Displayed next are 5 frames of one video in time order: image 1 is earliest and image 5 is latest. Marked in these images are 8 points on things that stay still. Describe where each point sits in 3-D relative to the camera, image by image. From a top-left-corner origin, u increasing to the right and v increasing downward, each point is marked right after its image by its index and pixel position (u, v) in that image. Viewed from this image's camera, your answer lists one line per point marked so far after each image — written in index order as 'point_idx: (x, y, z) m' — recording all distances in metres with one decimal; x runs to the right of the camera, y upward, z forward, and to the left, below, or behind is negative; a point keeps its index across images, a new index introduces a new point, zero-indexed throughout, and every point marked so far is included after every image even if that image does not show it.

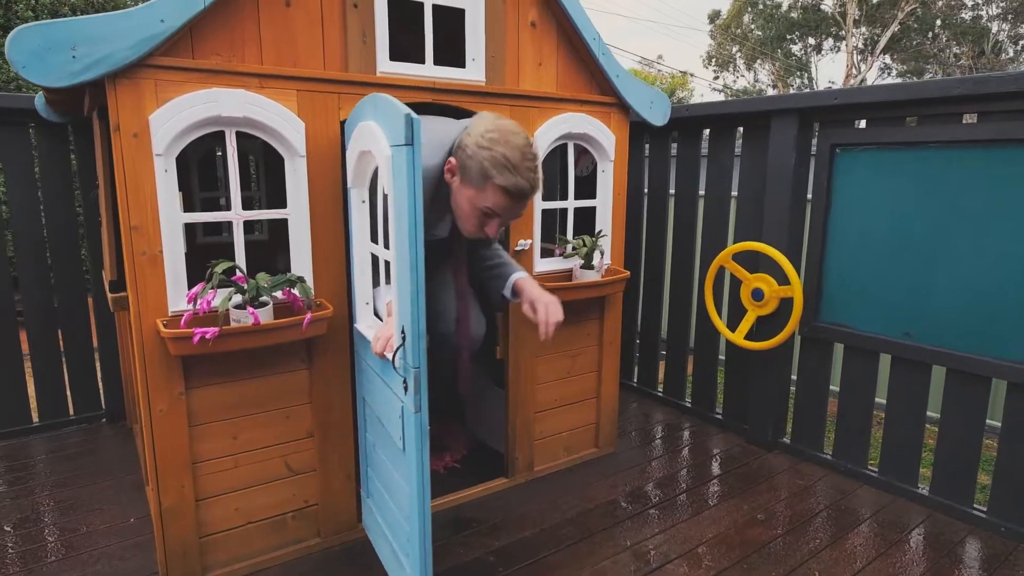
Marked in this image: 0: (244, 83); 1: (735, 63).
0: (-0.5, +0.4, +1.2) m
1: (+7.3, +7.7, +20.8) m
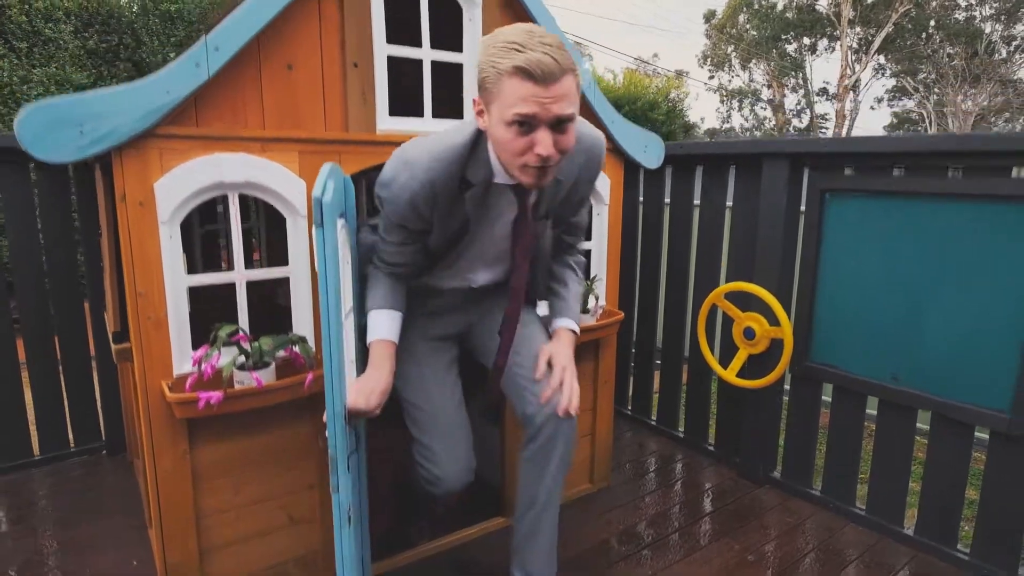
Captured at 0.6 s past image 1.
0: (-0.5, +0.3, +1.2) m
1: (+7.1, +7.6, +20.9) m
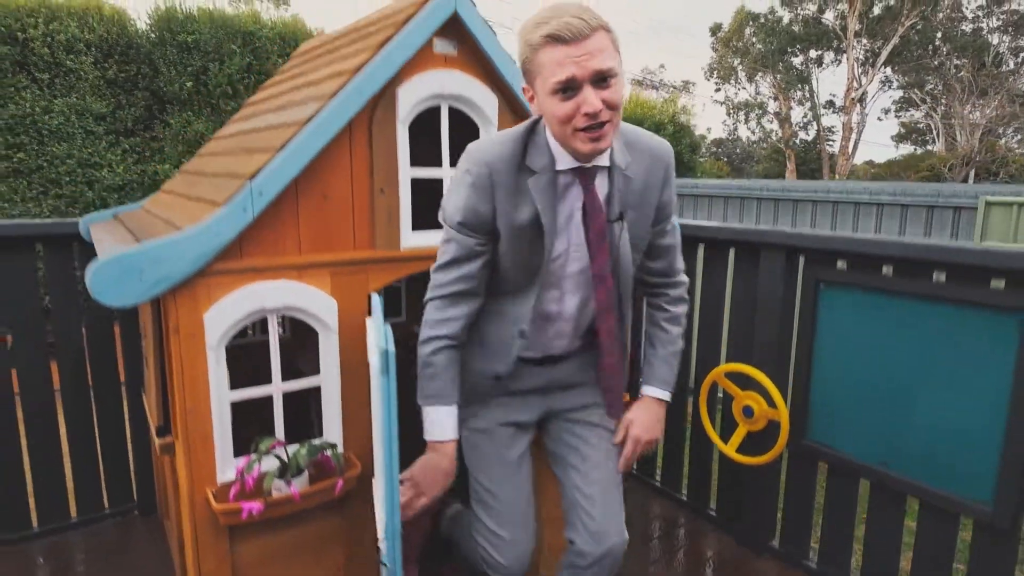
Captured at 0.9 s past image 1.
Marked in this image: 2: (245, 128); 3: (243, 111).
0: (-0.5, 0.0, +1.4) m
1: (+7.4, +7.2, +21.0) m
2: (-0.8, +0.5, +1.8) m
3: (-0.9, +0.6, +2.2) m
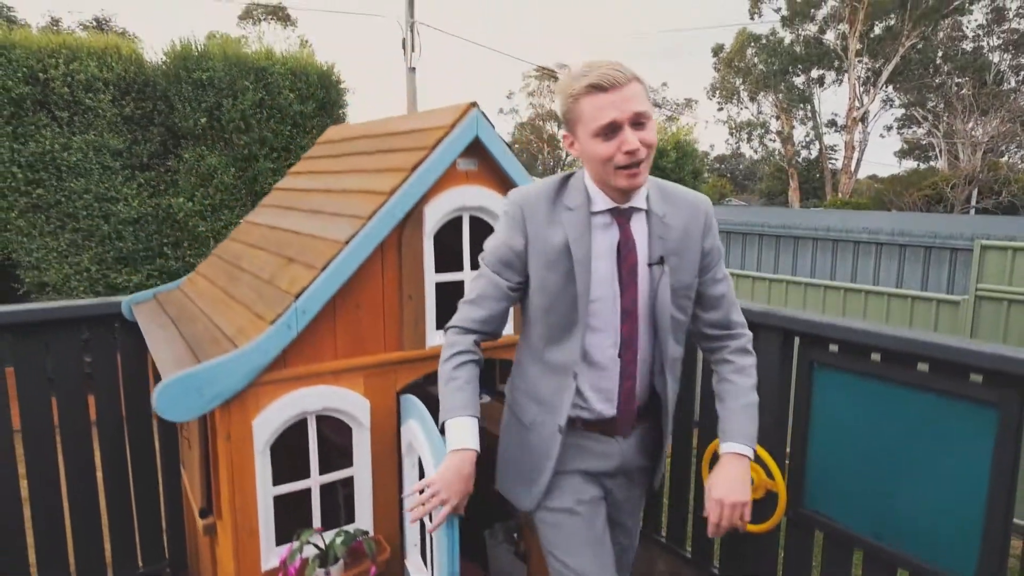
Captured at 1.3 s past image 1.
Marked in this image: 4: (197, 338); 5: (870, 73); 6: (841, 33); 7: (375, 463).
0: (-0.4, -0.2, +1.5) m
1: (+7.5, +6.5, +21.2) m
2: (-0.7, +0.2, +2.0) m
3: (-0.9, +0.3, +2.3) m
4: (-0.8, -0.1, +1.6) m
5: (+10.6, +6.6, +19.0) m
6: (+9.7, +7.6, +18.8) m
7: (-0.3, -0.4, +1.6) m
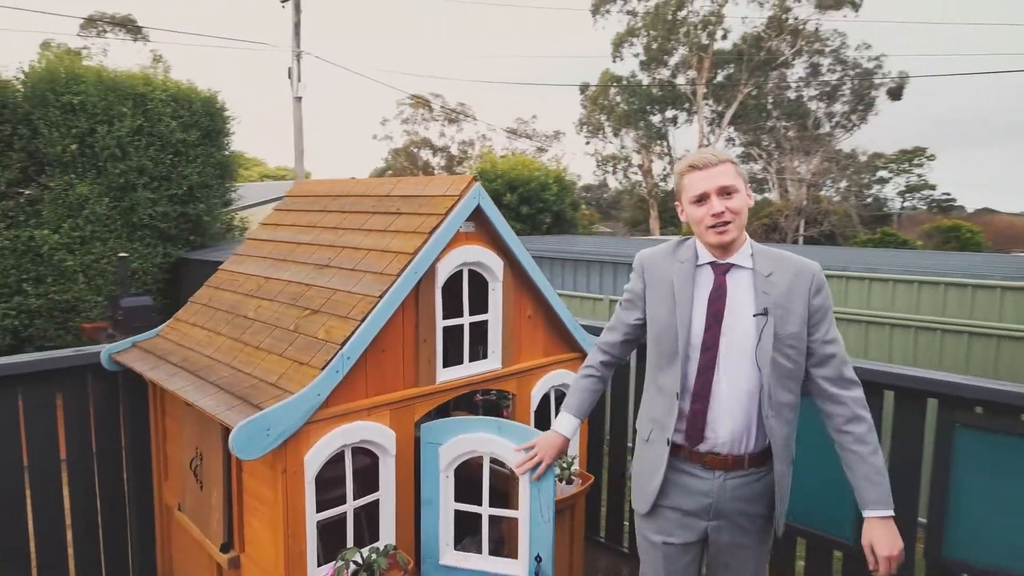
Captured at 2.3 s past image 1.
0: (-0.4, -0.3, +1.7) m
1: (+3.3, +5.6, +22.9) m
2: (-0.8, 0.0, +2.2) m
3: (-1.0, +0.2, +2.5) m
4: (-0.8, -0.3, +1.8) m
5: (+6.8, +5.9, +21.3) m
6: (+5.9, +6.9, +21.0) m
7: (-0.3, -0.6, +1.8) m
